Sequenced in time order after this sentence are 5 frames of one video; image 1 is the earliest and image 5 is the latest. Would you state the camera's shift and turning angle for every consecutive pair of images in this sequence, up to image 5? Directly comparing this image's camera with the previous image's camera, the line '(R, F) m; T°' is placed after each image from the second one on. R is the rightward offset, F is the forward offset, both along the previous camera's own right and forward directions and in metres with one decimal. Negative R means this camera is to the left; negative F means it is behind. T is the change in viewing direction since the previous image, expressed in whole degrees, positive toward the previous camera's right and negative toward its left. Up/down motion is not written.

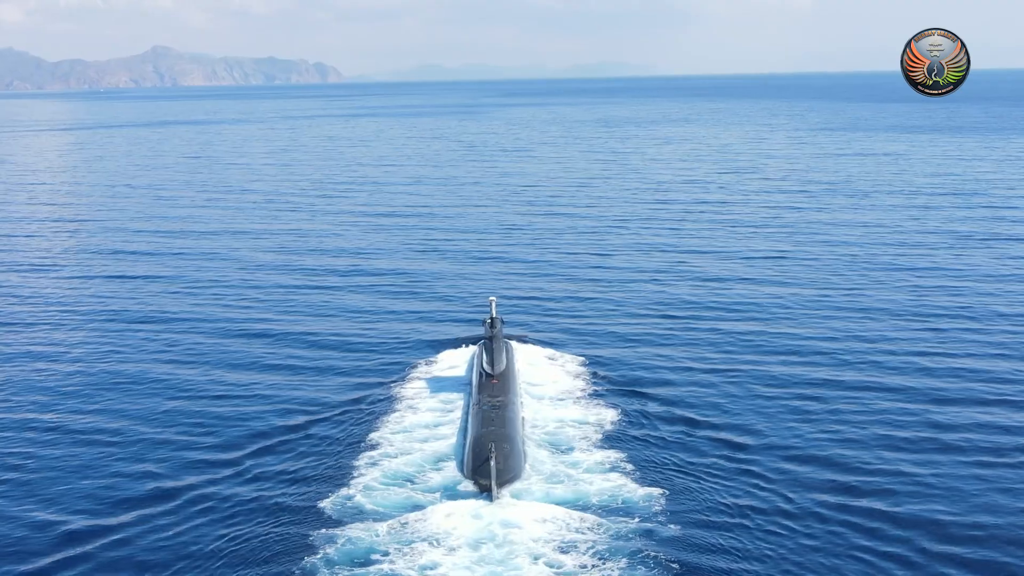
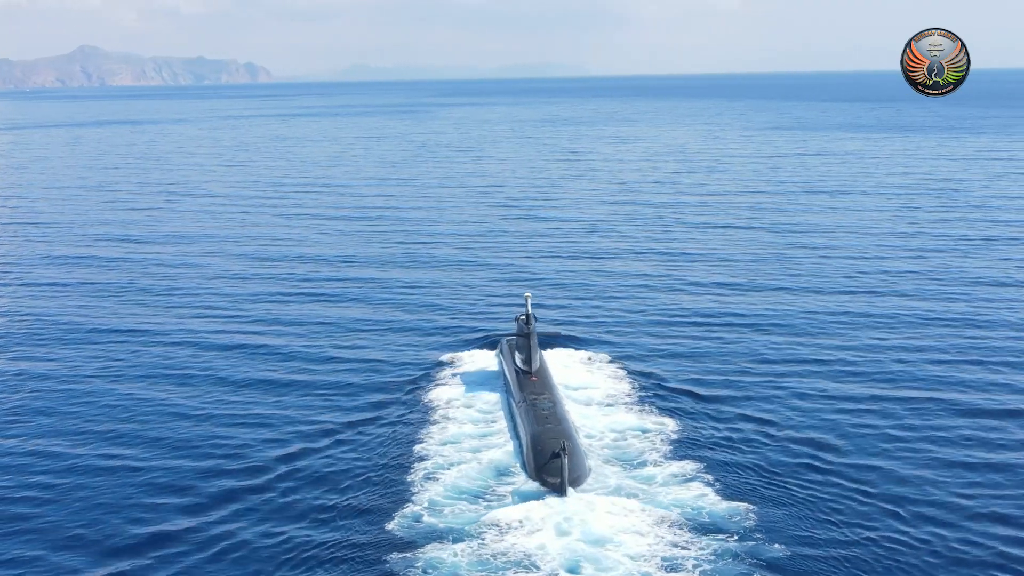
(-3.1, +1.3) m; +3°
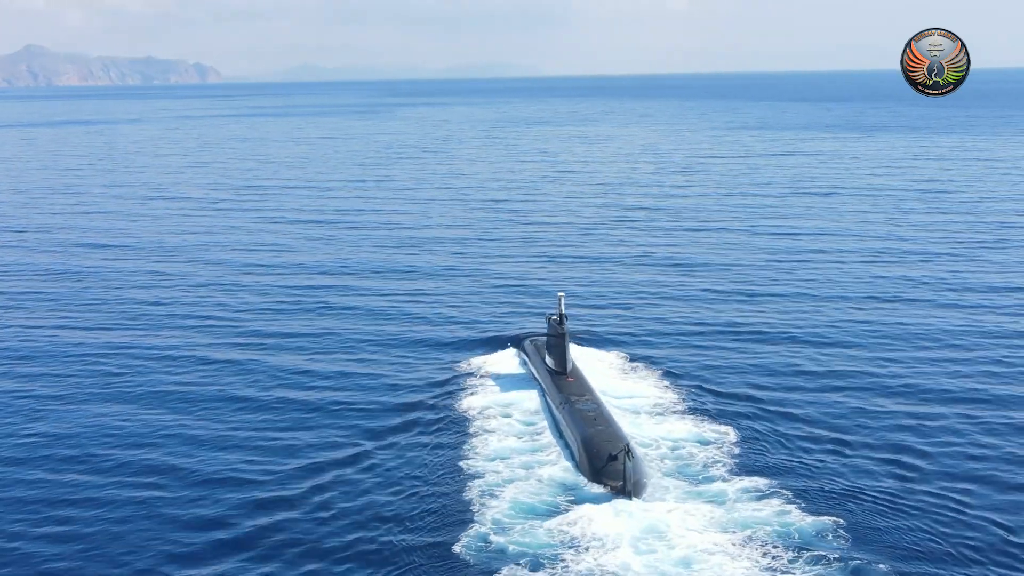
(-2.5, +1.2) m; +2°
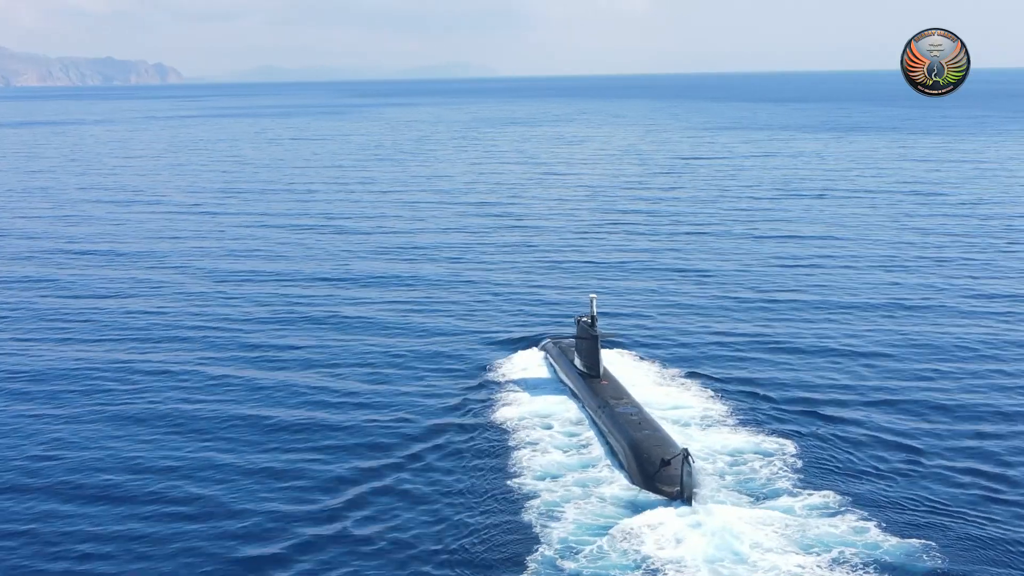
(-2.2, +1.1) m; +2°
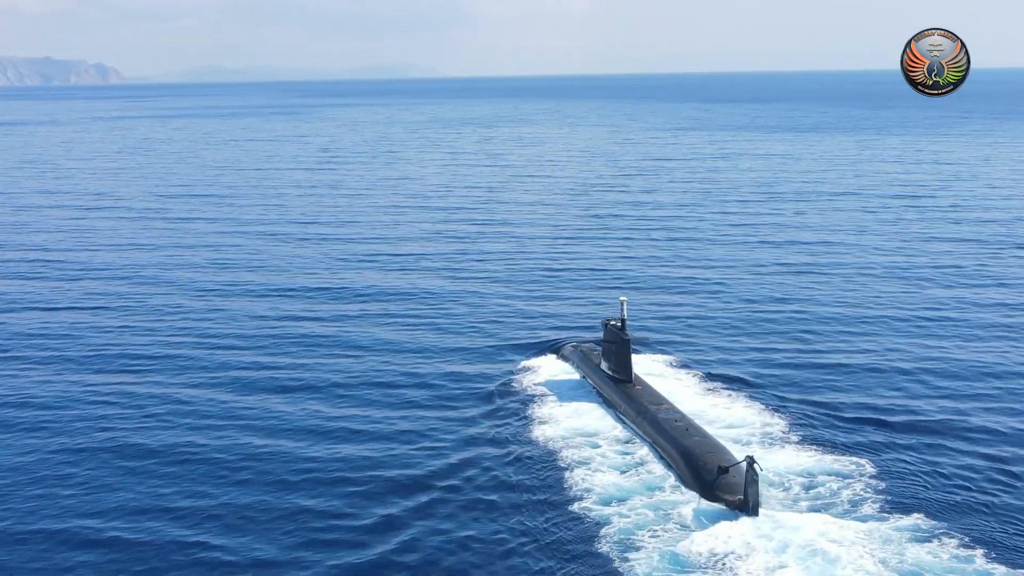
(-2.7, +1.9) m; +2°
